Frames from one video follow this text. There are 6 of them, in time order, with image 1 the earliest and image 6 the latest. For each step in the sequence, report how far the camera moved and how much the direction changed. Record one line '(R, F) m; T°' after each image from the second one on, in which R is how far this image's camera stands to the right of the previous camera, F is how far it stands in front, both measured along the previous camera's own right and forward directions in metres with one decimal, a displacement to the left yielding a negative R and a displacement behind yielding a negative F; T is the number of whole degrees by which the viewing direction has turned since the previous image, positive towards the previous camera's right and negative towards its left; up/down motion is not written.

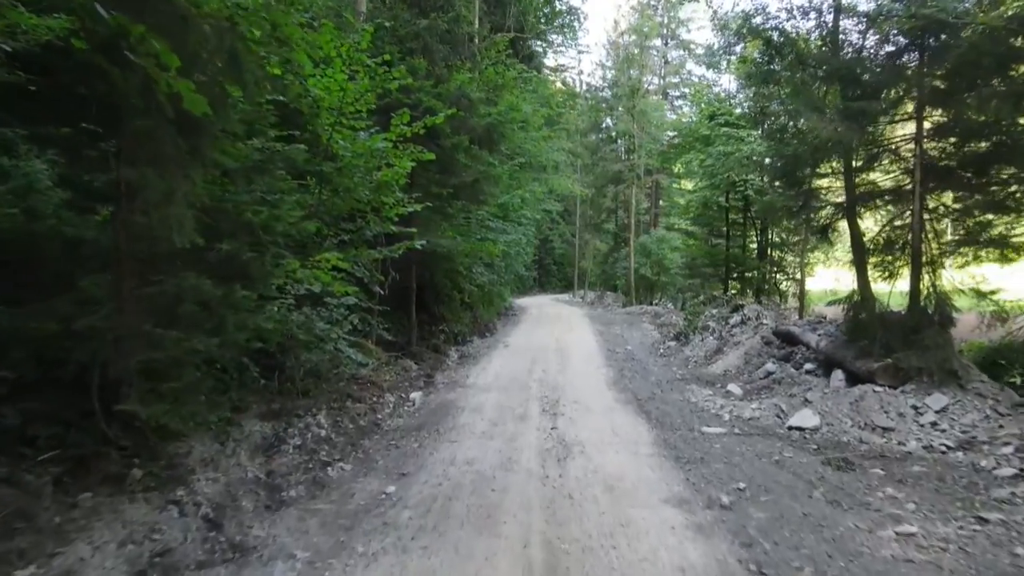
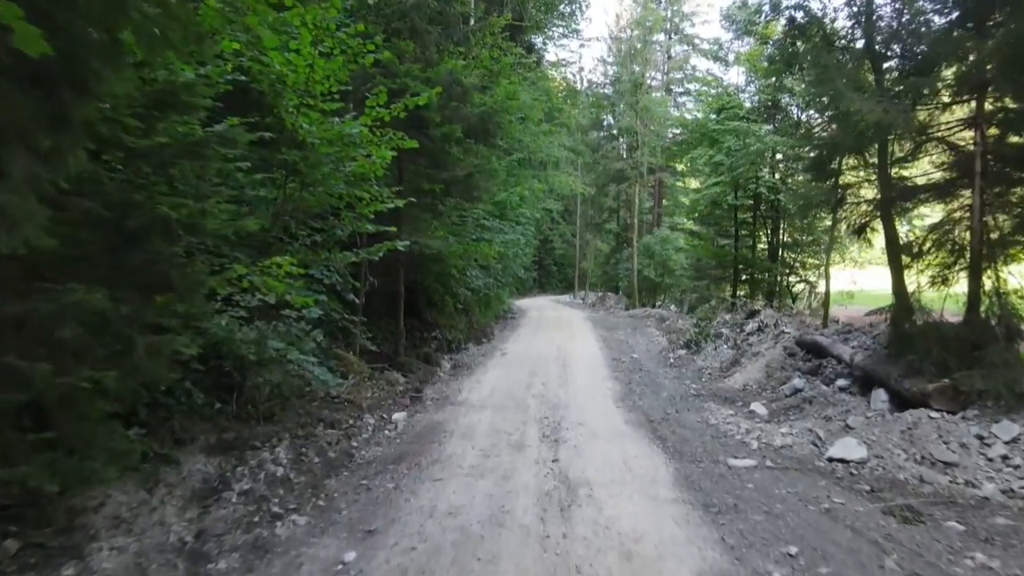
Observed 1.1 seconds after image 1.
(0.0, +1.0) m; 0°
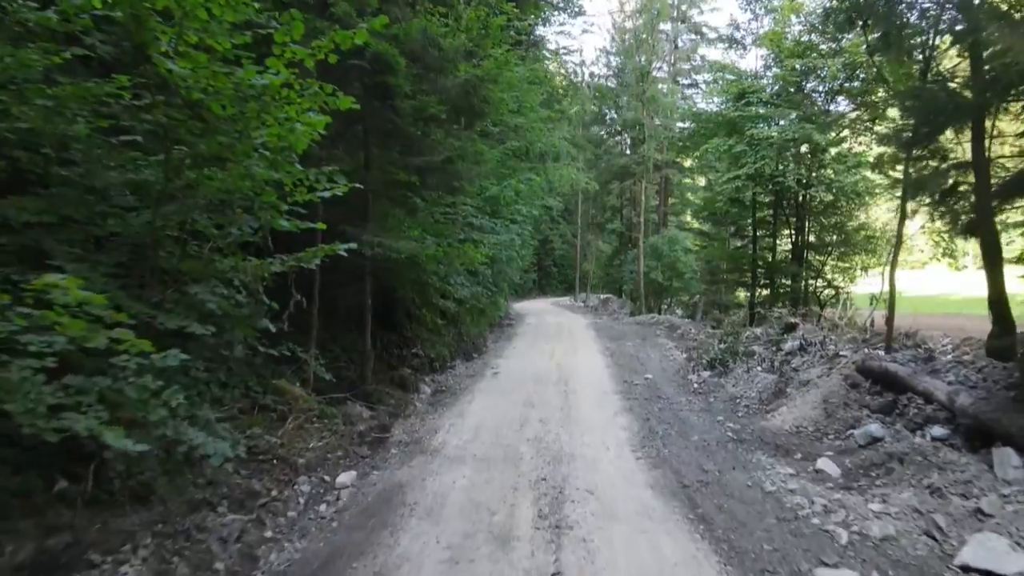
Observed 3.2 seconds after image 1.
(+0.1, +2.0) m; 0°
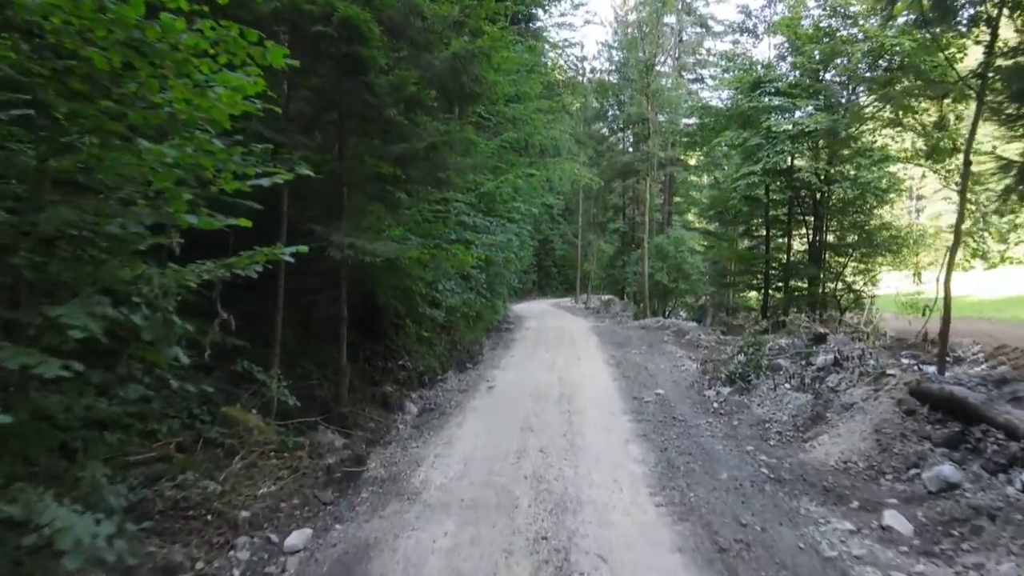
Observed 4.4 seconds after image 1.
(0.0, +1.1) m; 0°
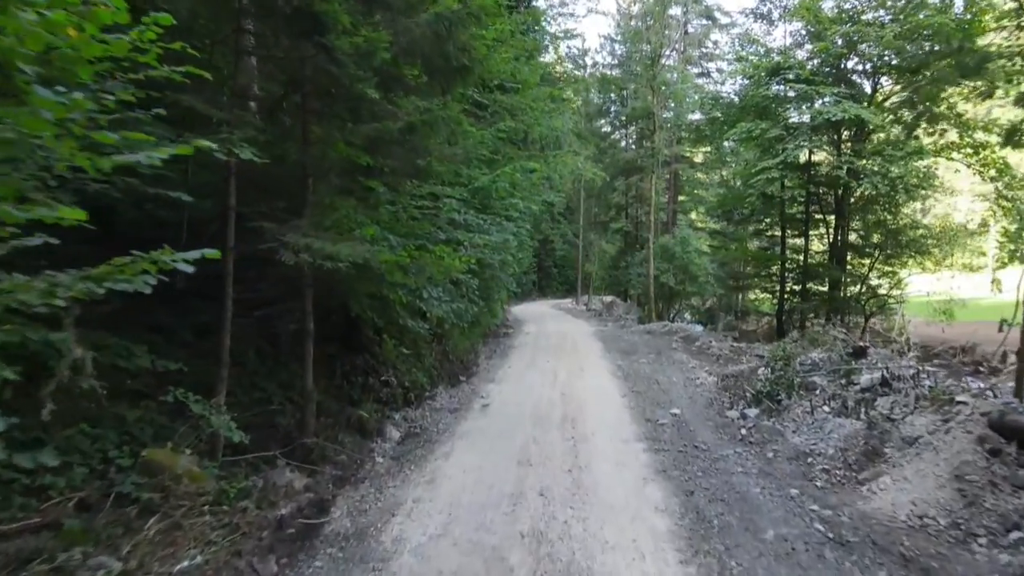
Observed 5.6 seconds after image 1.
(0.0, +1.2) m; 0°
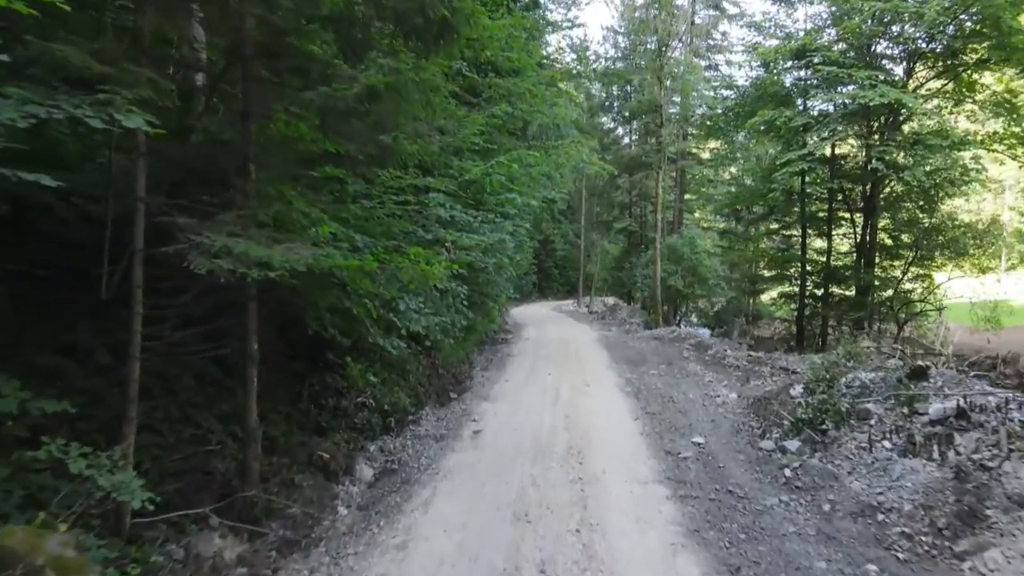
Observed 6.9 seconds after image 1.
(+0.1, +1.3) m; 0°
